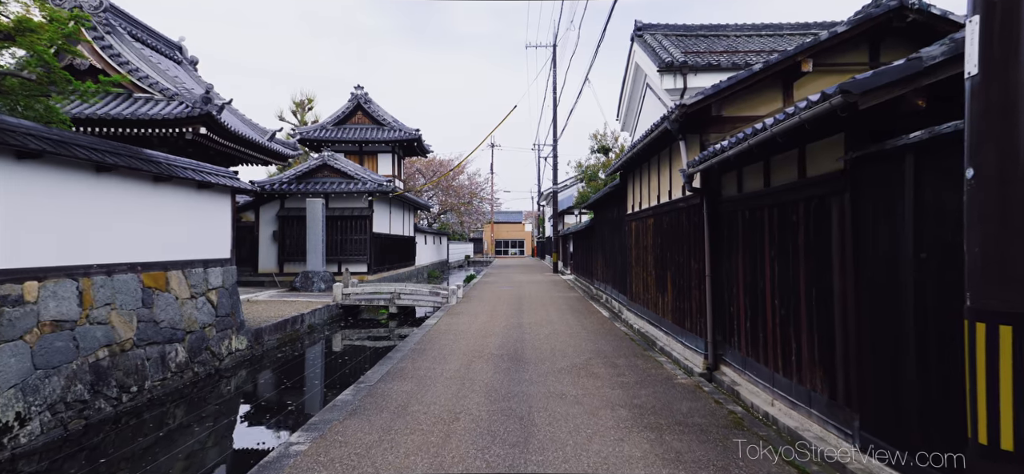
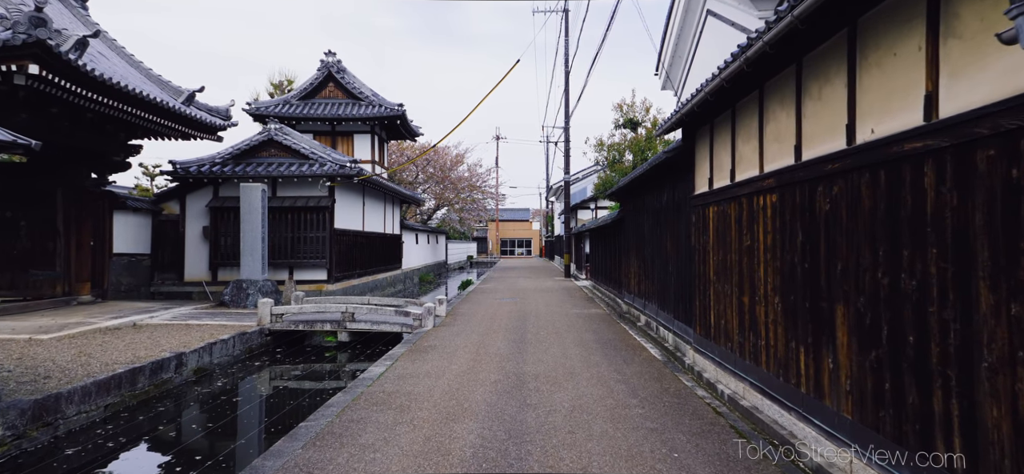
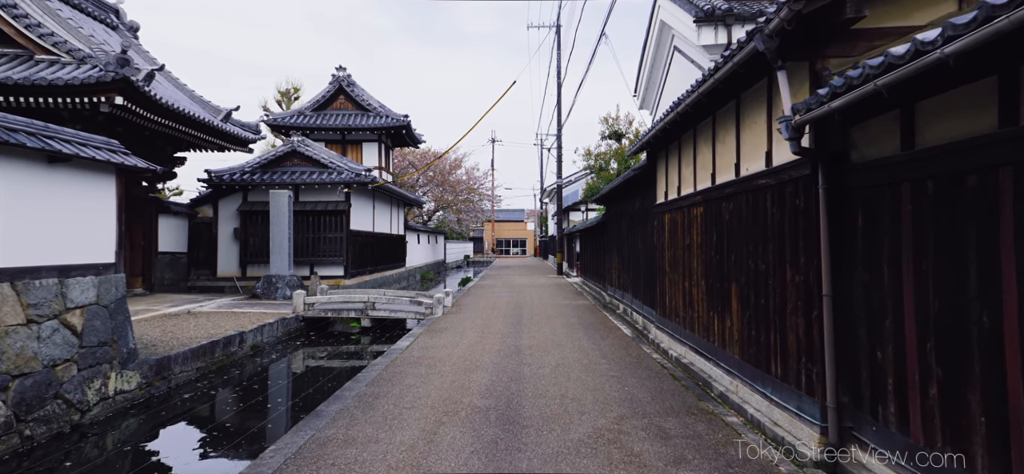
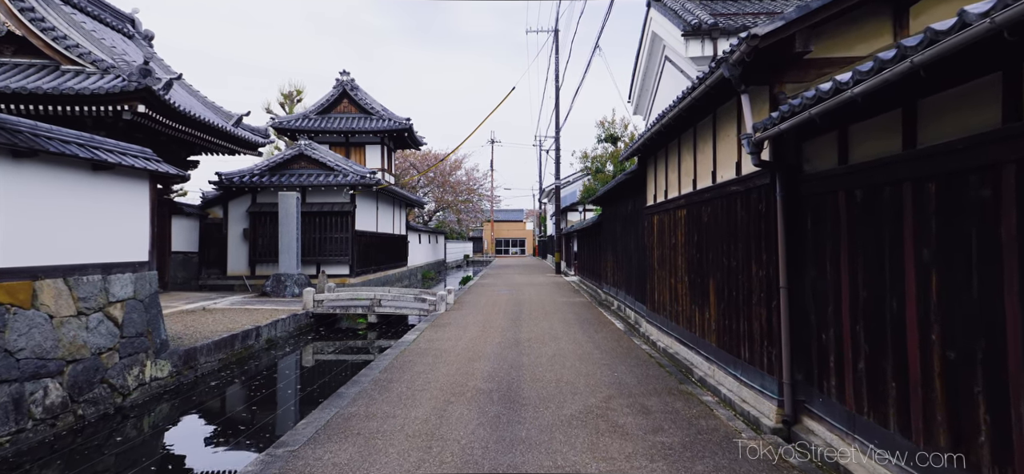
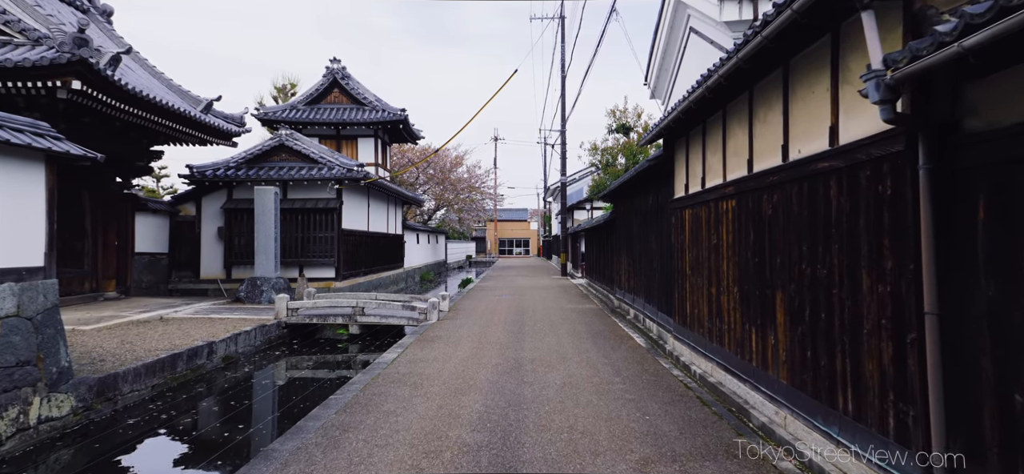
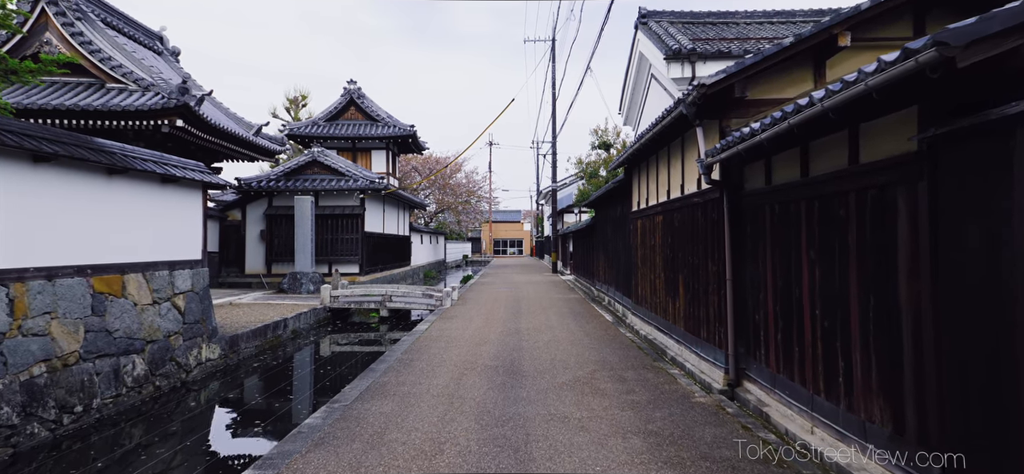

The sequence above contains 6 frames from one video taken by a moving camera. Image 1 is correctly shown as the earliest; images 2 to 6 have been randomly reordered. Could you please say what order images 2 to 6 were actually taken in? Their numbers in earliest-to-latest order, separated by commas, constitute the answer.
6, 4, 3, 5, 2
